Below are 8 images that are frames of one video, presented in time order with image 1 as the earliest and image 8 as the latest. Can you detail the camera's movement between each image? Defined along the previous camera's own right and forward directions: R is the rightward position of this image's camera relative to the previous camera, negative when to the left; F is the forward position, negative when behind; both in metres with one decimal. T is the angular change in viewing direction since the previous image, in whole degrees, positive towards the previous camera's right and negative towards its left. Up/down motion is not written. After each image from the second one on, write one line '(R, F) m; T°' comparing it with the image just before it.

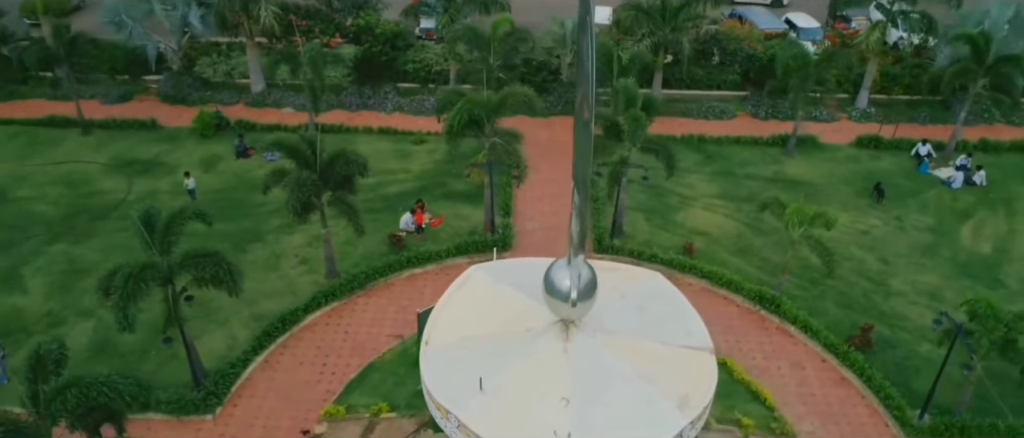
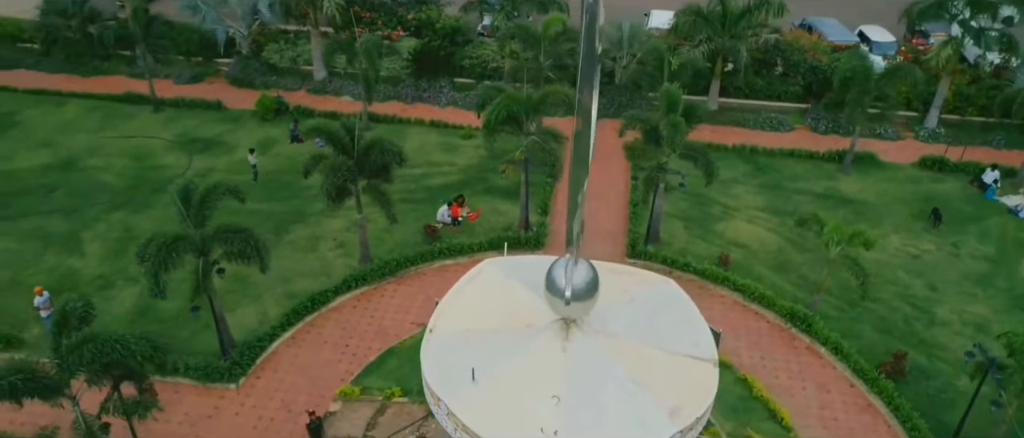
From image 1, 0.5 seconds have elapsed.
(+1.2, 0.0) m; -6°
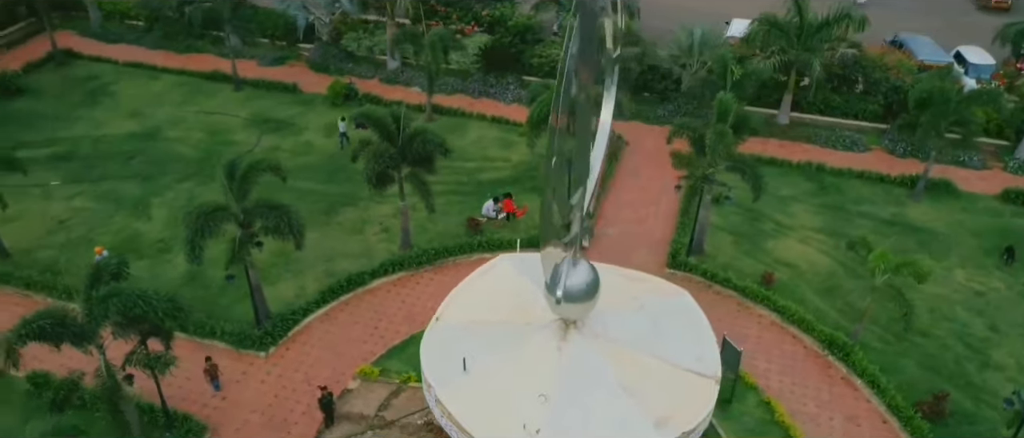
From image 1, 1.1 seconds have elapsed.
(+1.5, 0.0) m; -7°
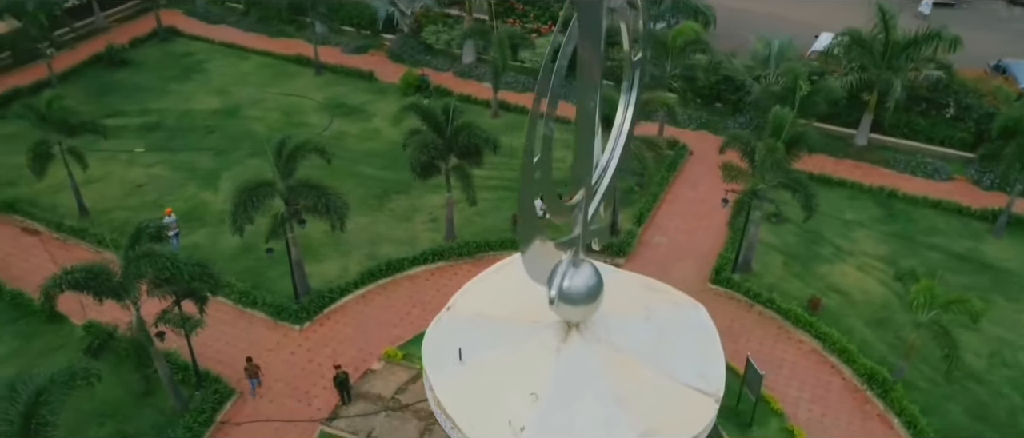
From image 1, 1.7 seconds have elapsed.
(+1.5, 0.0) m; -7°
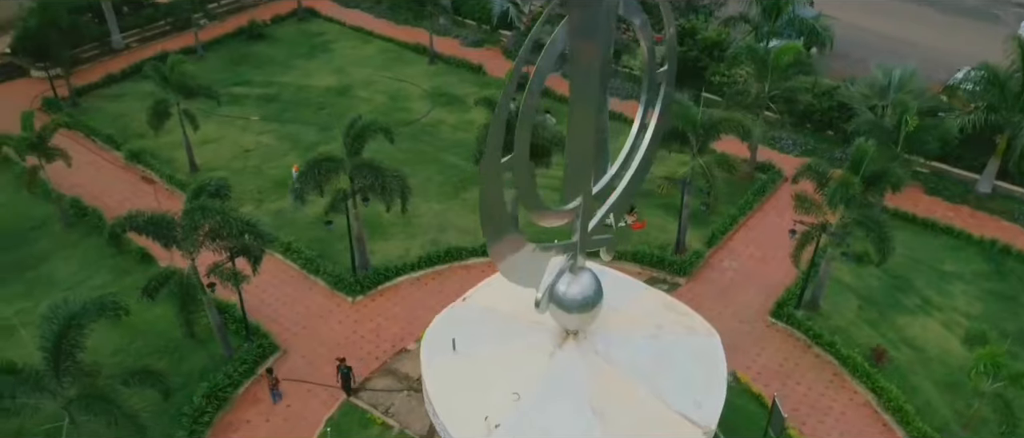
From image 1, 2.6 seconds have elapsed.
(+2.3, +0.1) m; -11°
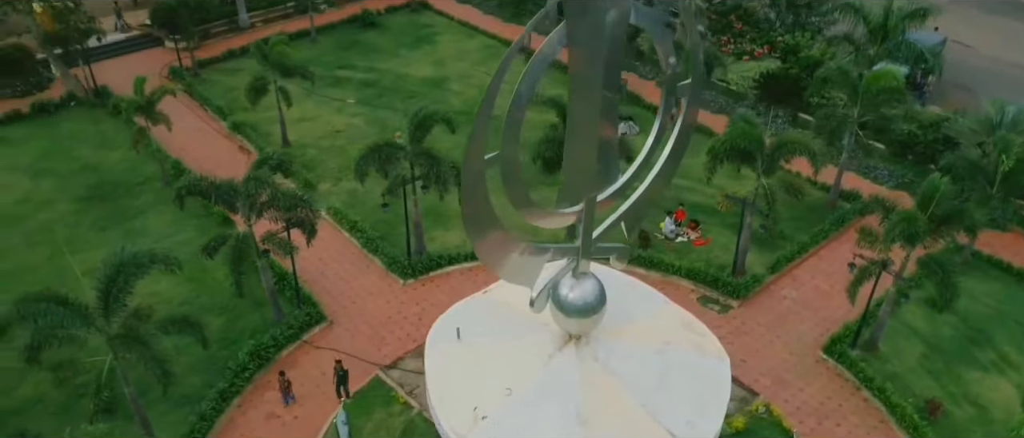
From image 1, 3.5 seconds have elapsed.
(+1.9, 0.0) m; -9°
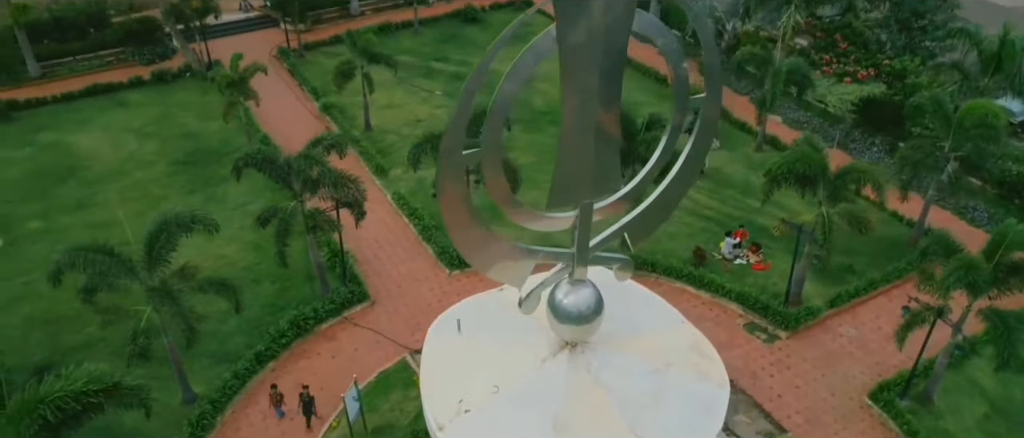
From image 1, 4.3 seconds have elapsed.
(+1.9, +0.1) m; -9°
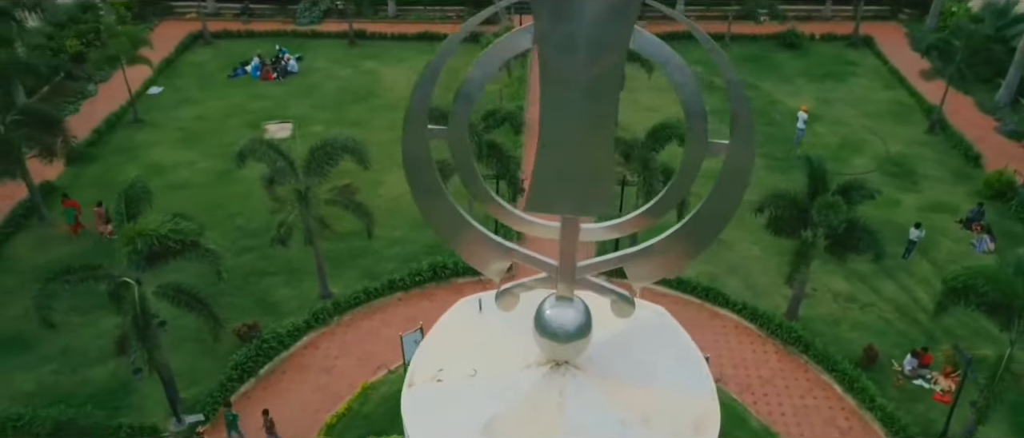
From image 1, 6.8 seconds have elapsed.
(+5.3, +1.3) m; -27°
